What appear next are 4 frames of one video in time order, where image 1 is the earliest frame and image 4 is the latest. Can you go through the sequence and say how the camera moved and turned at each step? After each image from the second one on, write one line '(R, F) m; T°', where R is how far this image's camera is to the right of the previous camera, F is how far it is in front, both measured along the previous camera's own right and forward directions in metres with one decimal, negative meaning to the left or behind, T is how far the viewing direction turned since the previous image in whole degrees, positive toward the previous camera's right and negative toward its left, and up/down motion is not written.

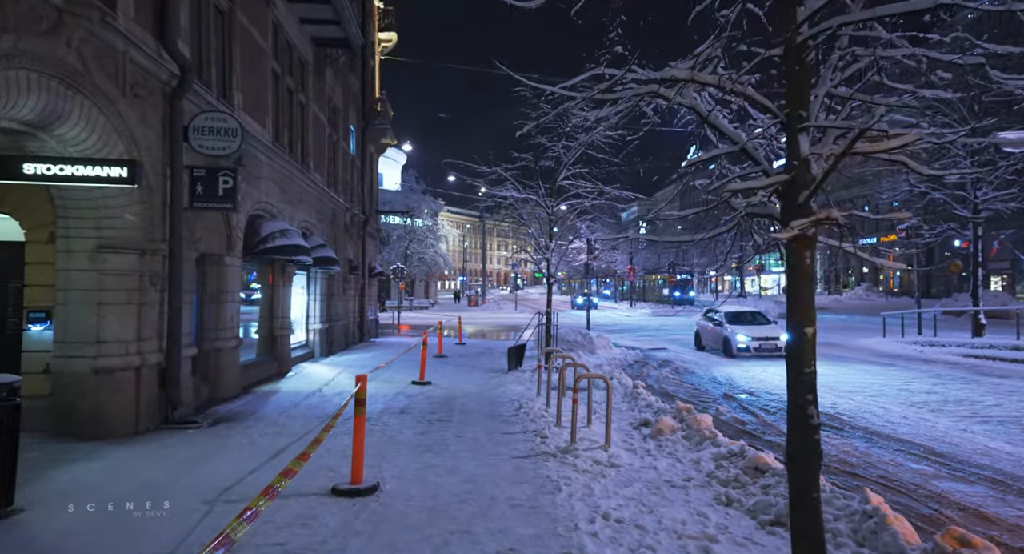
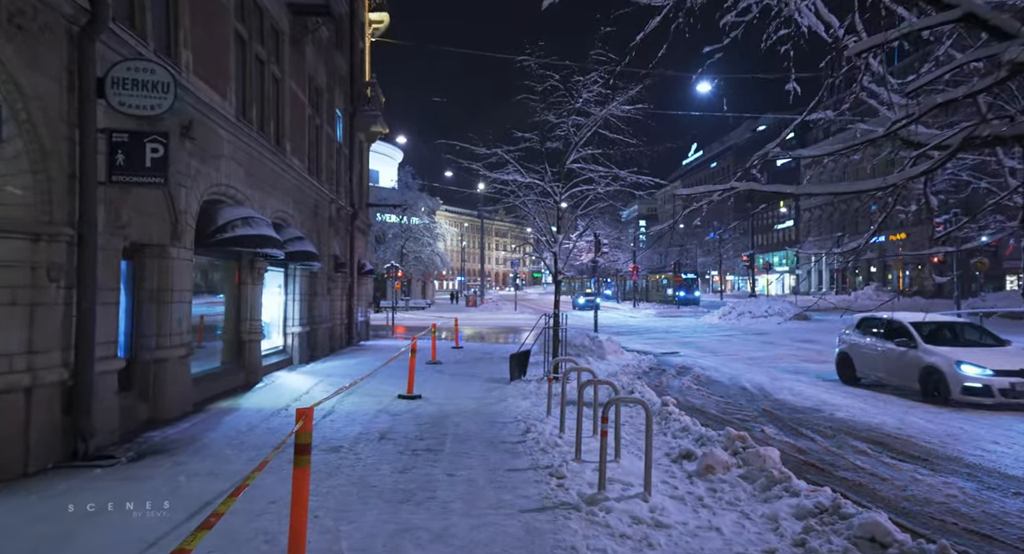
(-0.1, +1.7) m; 0°
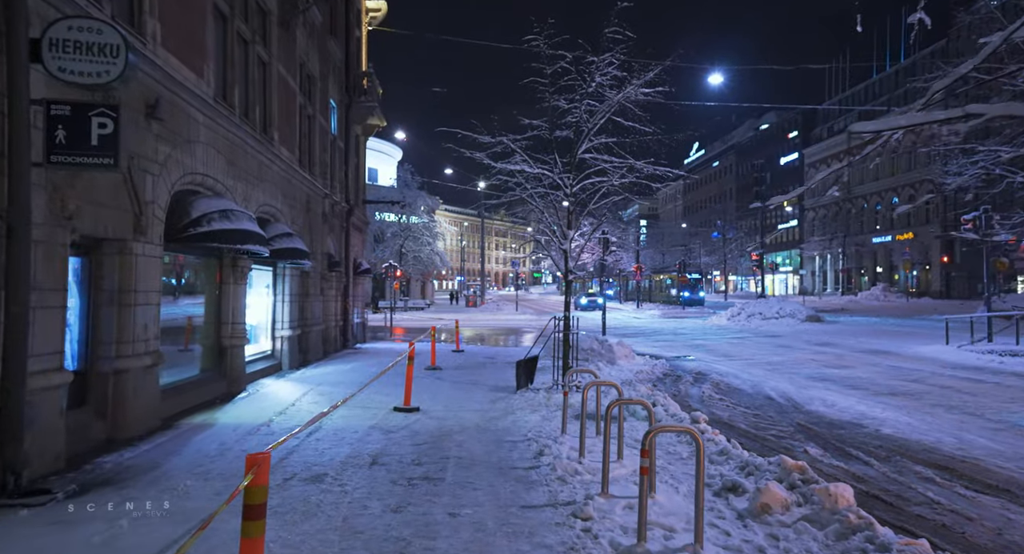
(-0.1, +1.0) m; 0°
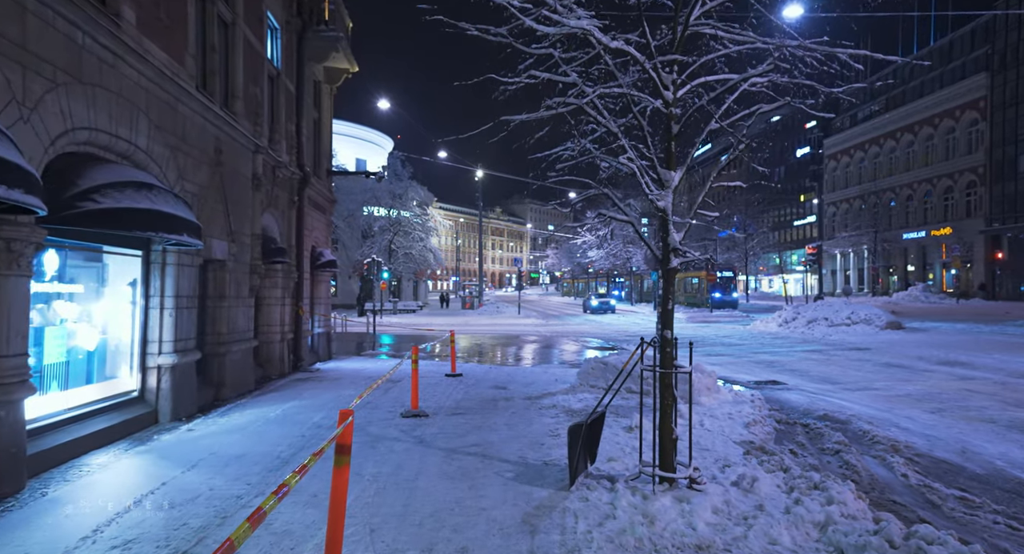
(-0.5, +5.4) m; +1°
